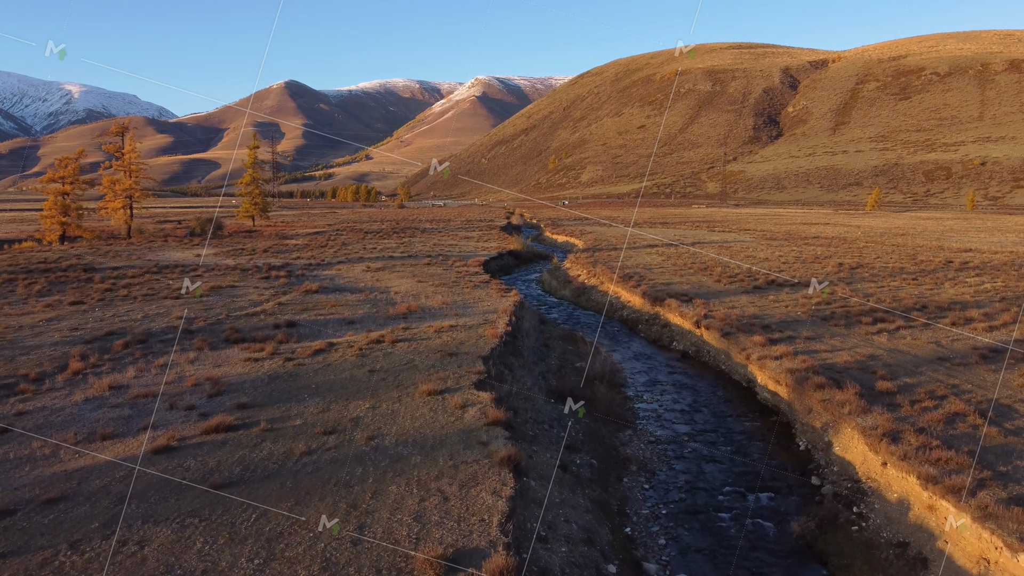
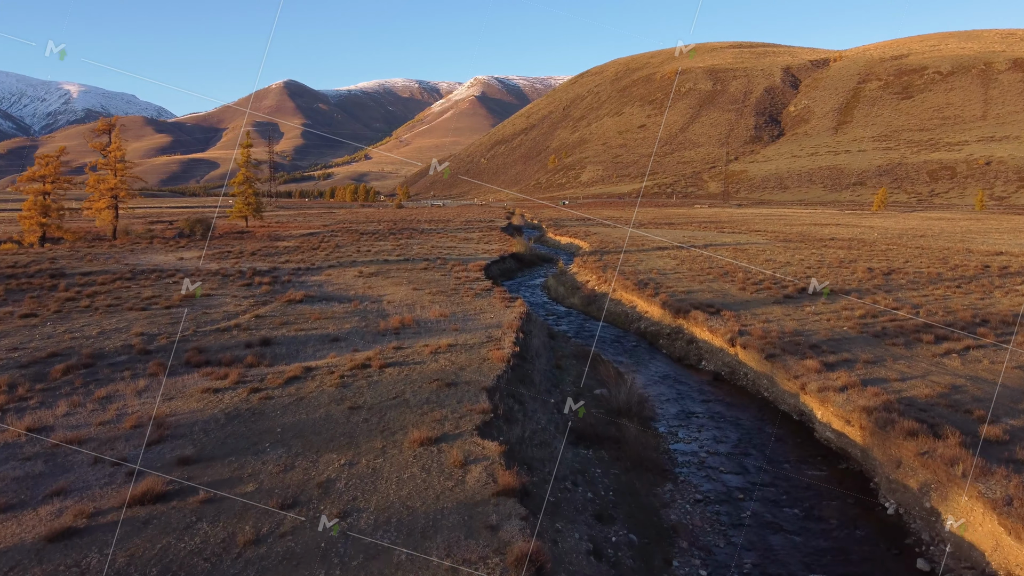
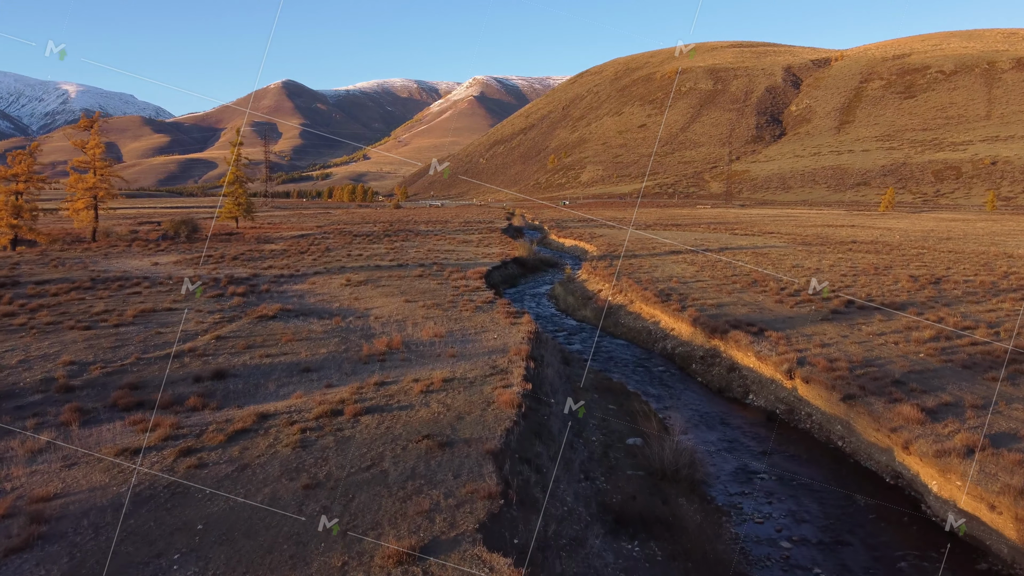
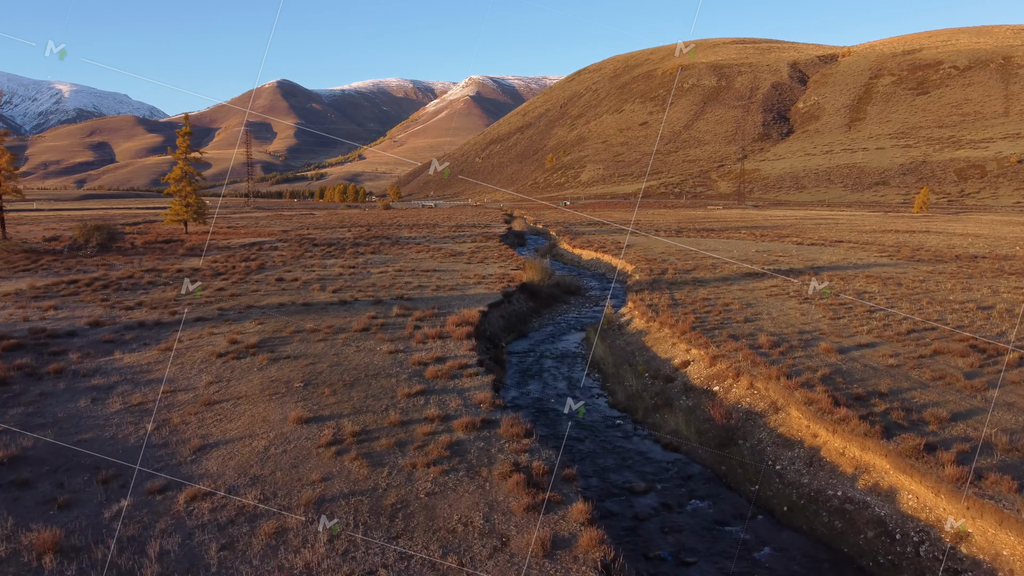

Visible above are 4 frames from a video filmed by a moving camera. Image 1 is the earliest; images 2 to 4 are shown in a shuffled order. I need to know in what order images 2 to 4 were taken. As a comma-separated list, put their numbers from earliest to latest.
2, 3, 4
